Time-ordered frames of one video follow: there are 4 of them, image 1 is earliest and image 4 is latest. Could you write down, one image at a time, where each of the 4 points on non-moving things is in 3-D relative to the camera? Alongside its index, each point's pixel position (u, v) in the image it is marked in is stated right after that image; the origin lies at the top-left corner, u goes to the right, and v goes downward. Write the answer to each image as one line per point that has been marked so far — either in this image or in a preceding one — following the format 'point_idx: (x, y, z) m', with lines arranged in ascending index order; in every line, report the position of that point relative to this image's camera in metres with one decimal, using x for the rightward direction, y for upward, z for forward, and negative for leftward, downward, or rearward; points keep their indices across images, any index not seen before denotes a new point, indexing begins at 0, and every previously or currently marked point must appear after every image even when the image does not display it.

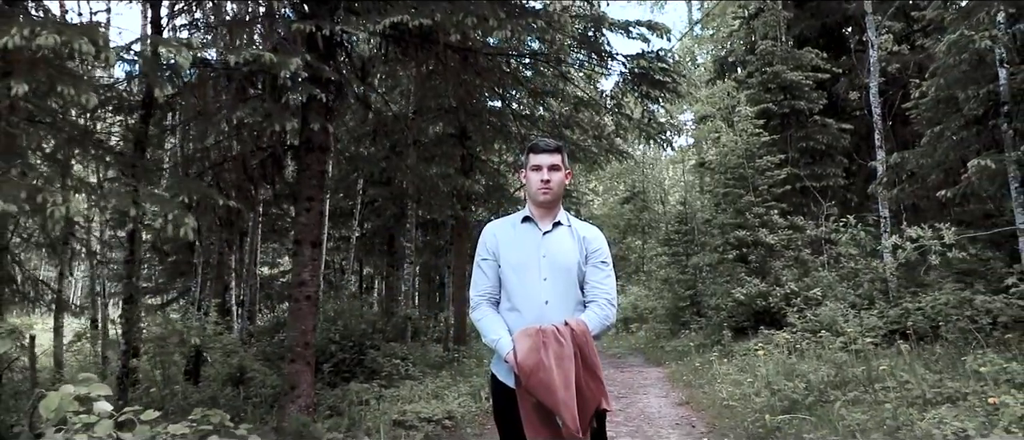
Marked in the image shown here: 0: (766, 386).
0: (+3.1, -2.0, +7.9) m
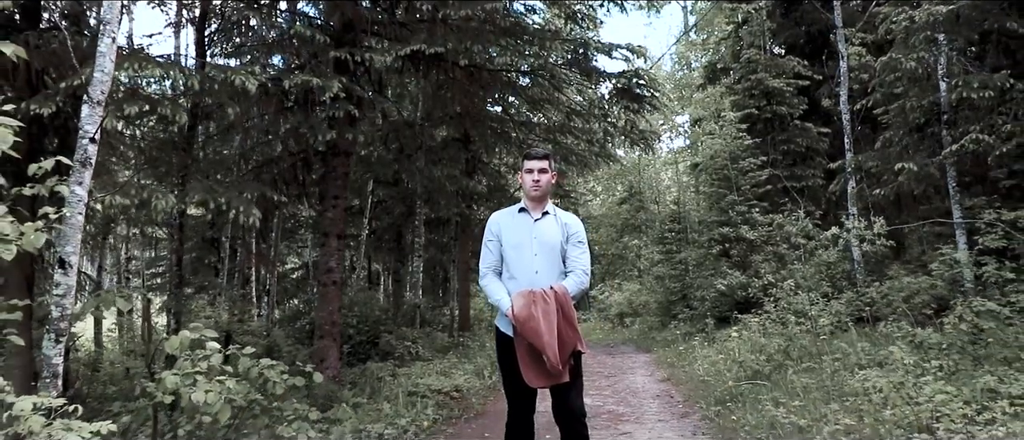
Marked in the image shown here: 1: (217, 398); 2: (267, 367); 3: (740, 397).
0: (+3.1, -2.0, +9.0) m
1: (-1.7, -1.0, +3.7) m
2: (-1.6, -0.9, +4.2) m
3: (+2.6, -2.0, +7.3) m
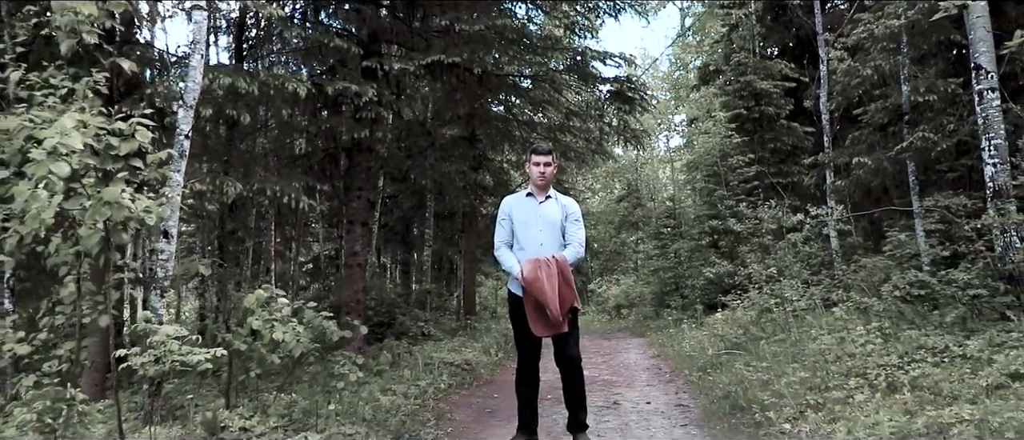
0: (+3.2, -1.8, +10.0) m
1: (-1.6, -0.9, +4.7) m
2: (-1.5, -0.8, +5.2) m
3: (+2.6, -1.8, +8.3) m
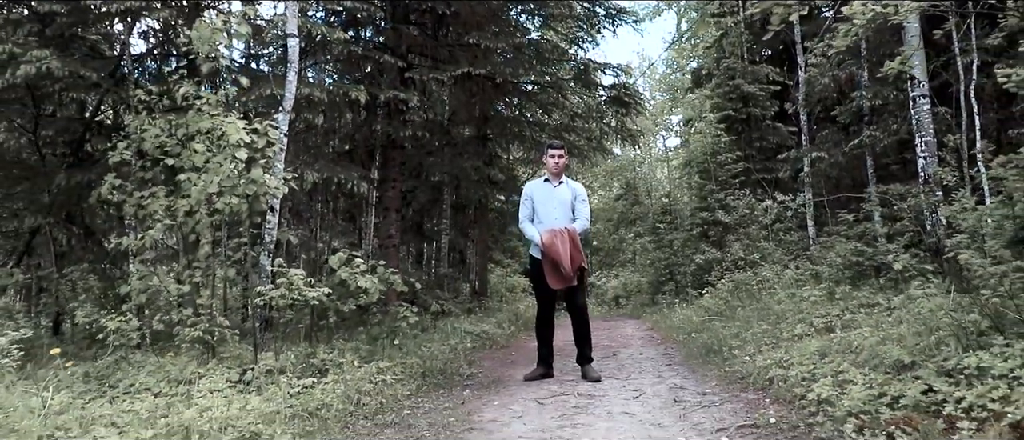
0: (+3.4, -1.6, +11.5) m
1: (-1.4, -0.6, +6.2) m
2: (-1.3, -0.6, +6.7) m
3: (+2.9, -1.6, +9.8) m
